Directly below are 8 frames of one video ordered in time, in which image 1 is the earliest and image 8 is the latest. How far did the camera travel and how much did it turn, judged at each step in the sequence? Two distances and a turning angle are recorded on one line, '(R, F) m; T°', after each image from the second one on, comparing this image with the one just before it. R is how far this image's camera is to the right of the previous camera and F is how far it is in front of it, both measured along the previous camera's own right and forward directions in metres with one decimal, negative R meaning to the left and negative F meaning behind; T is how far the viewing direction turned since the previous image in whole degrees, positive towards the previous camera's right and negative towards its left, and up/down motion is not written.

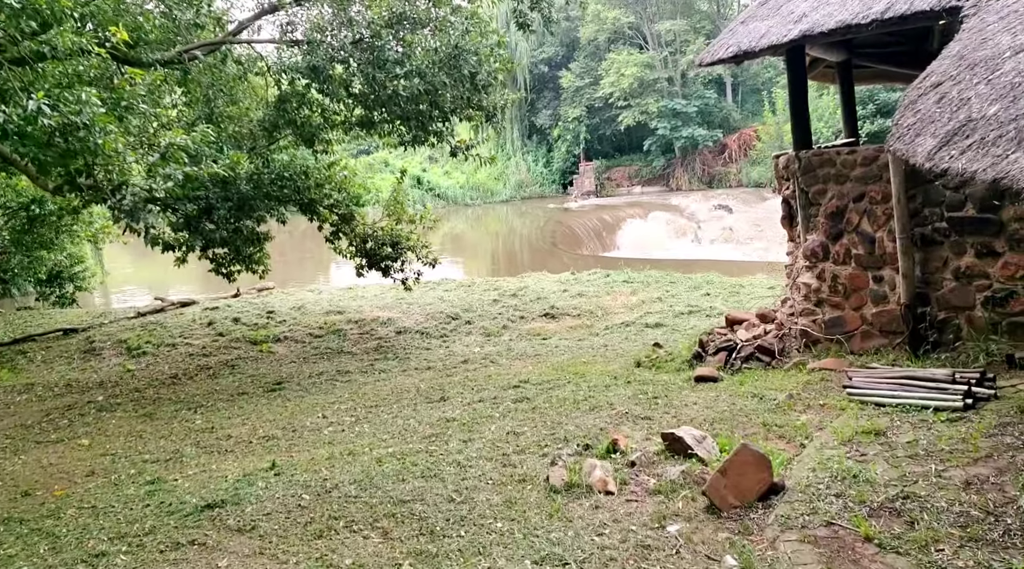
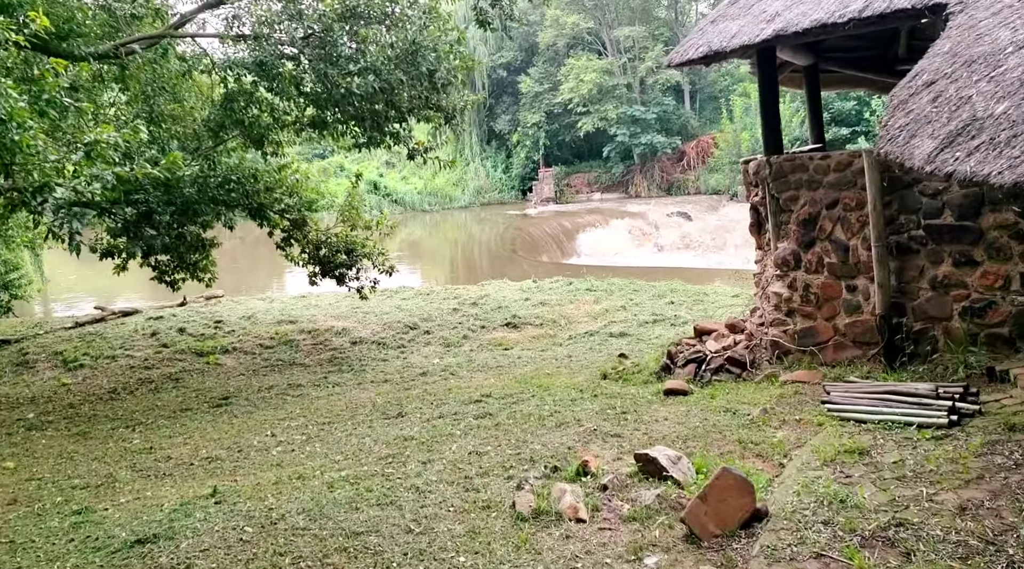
(0.0, +0.3) m; +3°
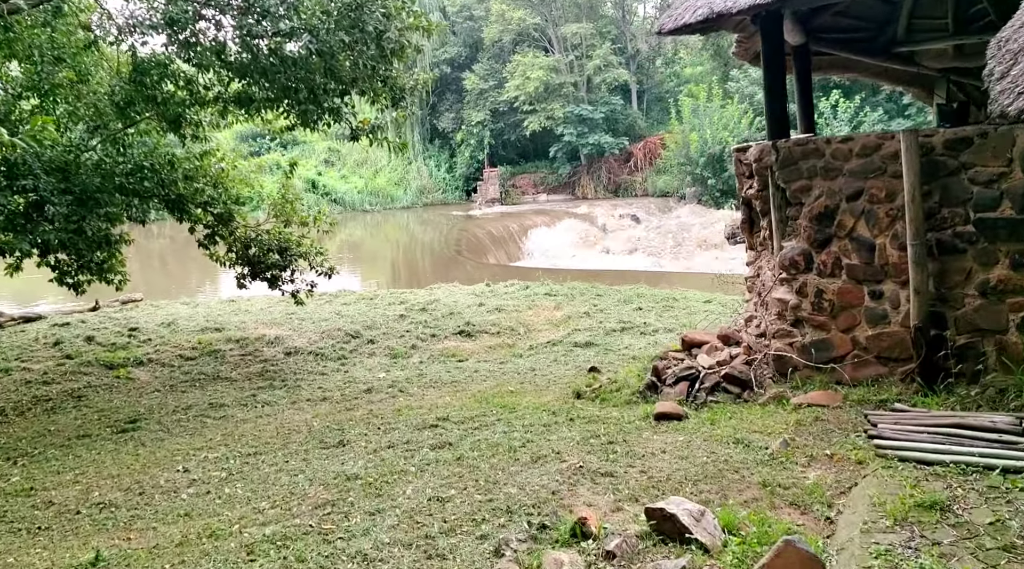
(-0.1, +0.9) m; +4°
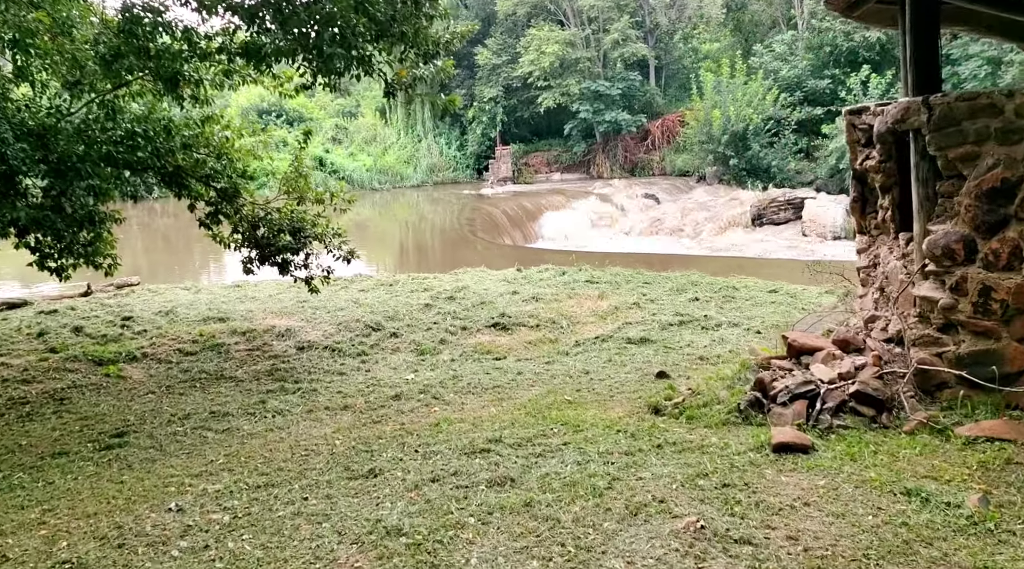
(-0.3, +1.0) m; 0°
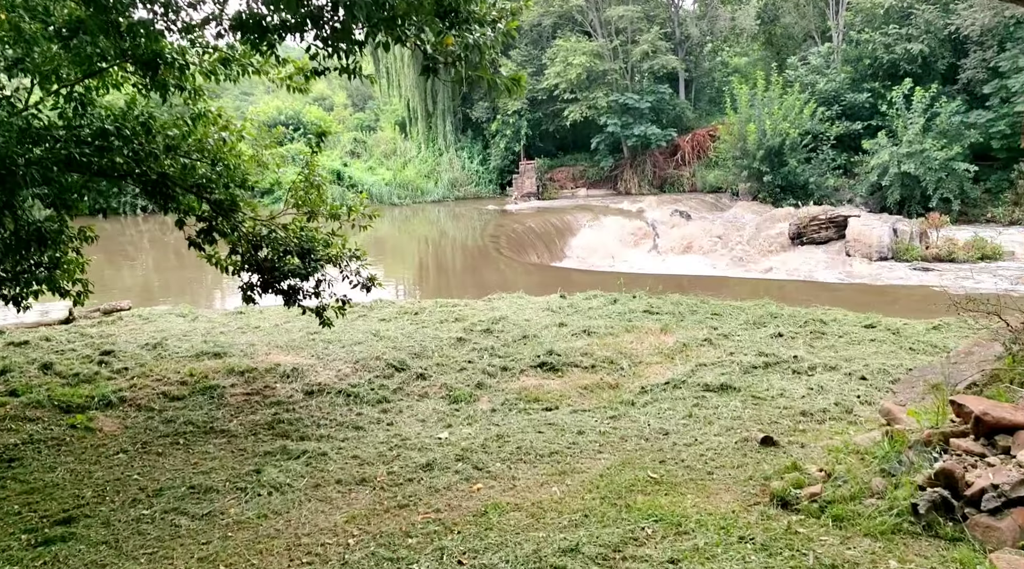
(-0.2, +1.2) m; -1°
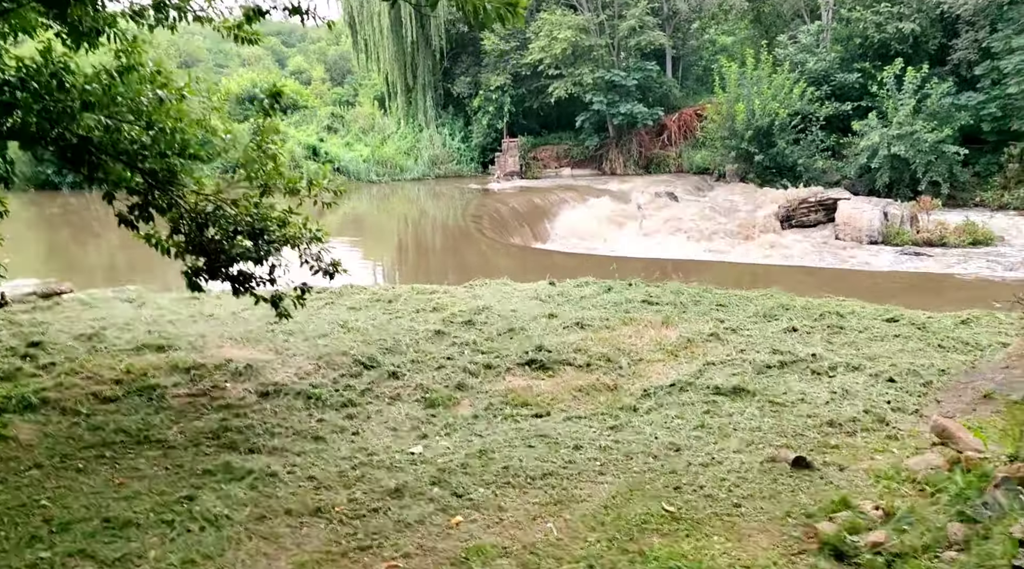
(0.0, +0.7) m; +1°
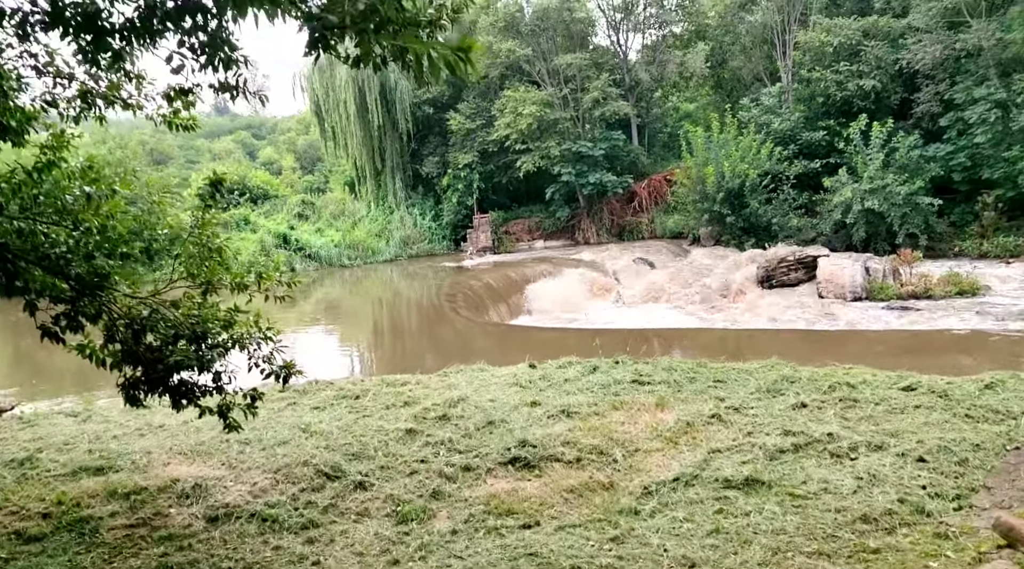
(0.0, +0.5) m; +2°
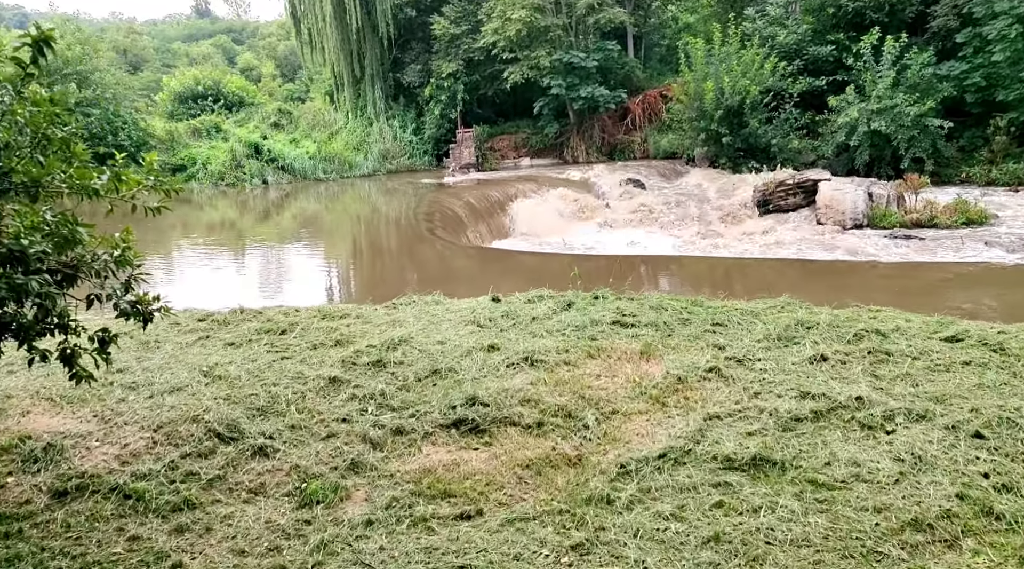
(+0.2, +1.1) m; +1°
